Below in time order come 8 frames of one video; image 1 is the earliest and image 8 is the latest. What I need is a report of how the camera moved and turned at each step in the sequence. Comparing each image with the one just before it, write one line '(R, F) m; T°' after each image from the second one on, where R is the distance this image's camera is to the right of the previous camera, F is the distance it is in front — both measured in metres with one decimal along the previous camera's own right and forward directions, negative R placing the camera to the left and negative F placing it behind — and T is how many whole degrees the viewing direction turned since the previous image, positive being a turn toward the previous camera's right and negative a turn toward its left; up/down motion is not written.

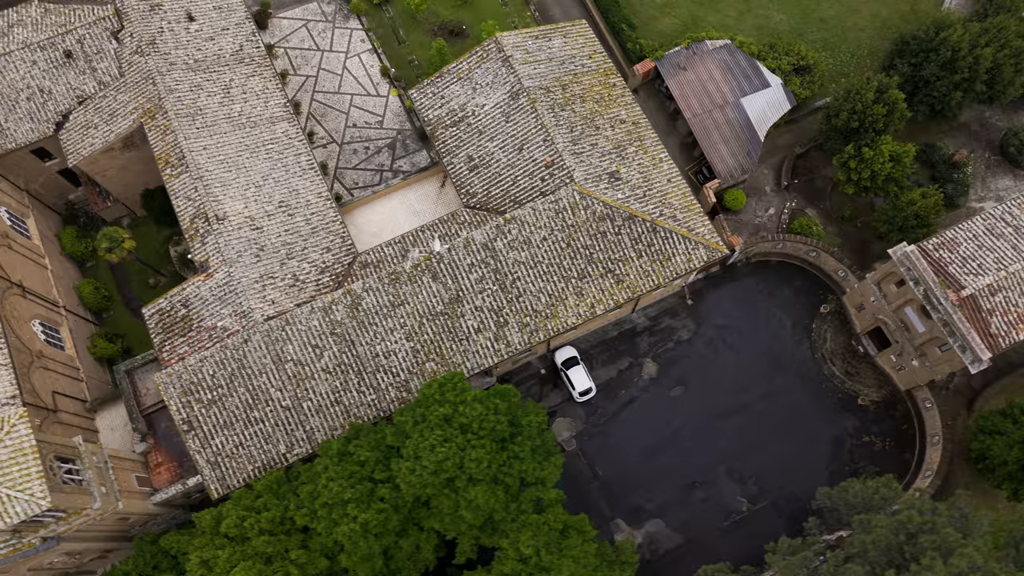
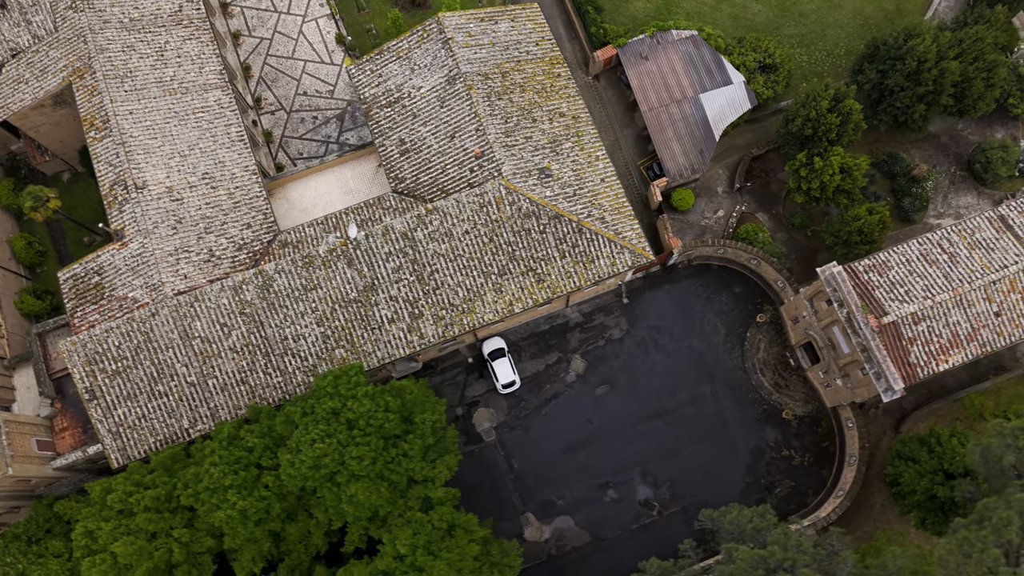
(+2.9, +0.4) m; -1°
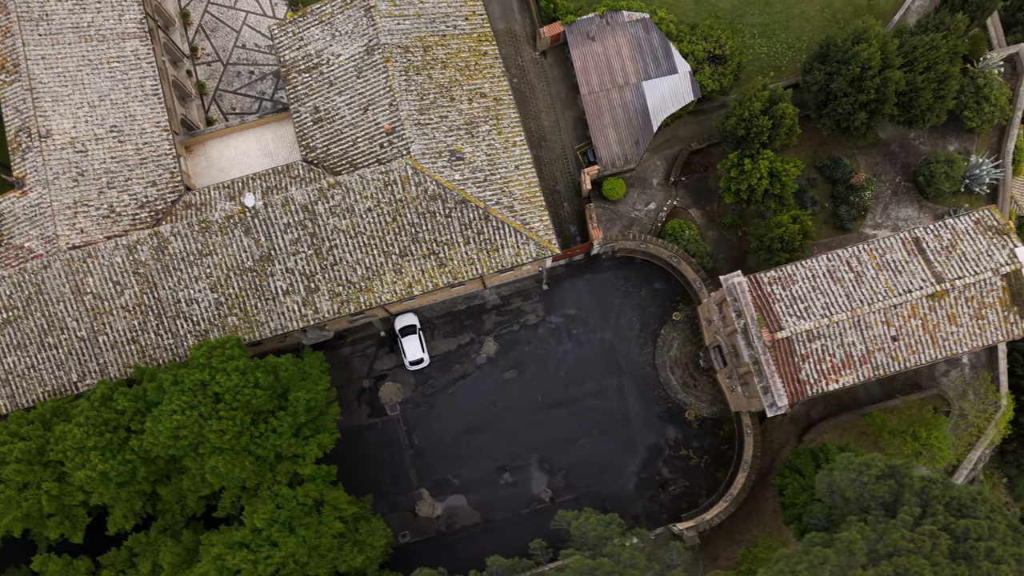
(+3.4, +0.2) m; -1°
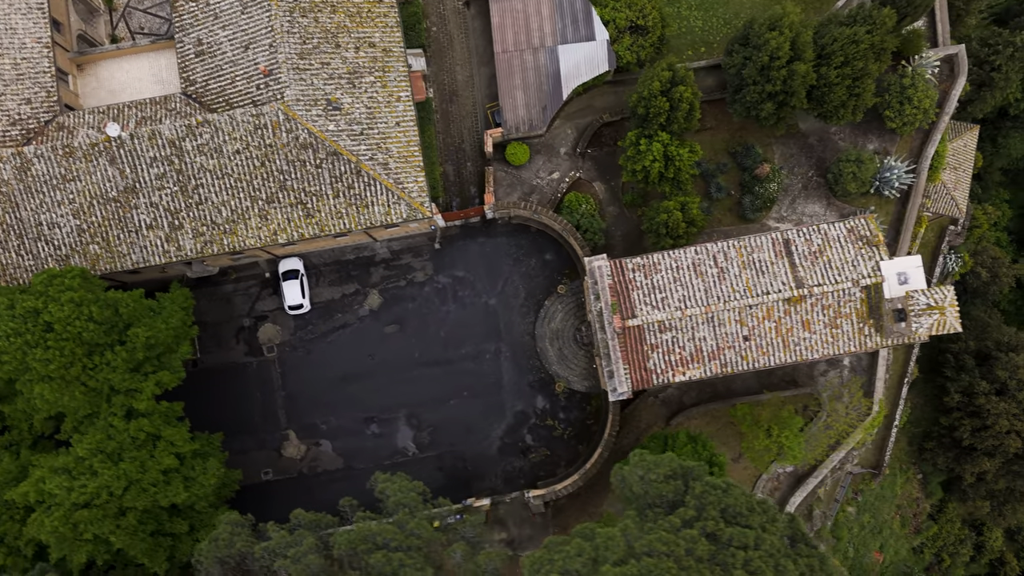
(+4.4, +0.1) m; 0°
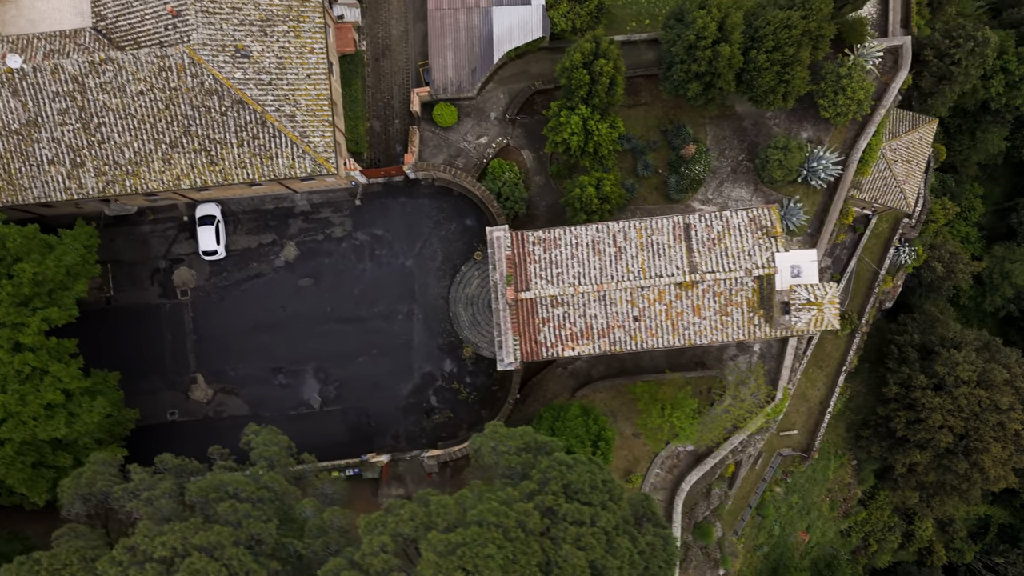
(+3.2, -0.1) m; 0°
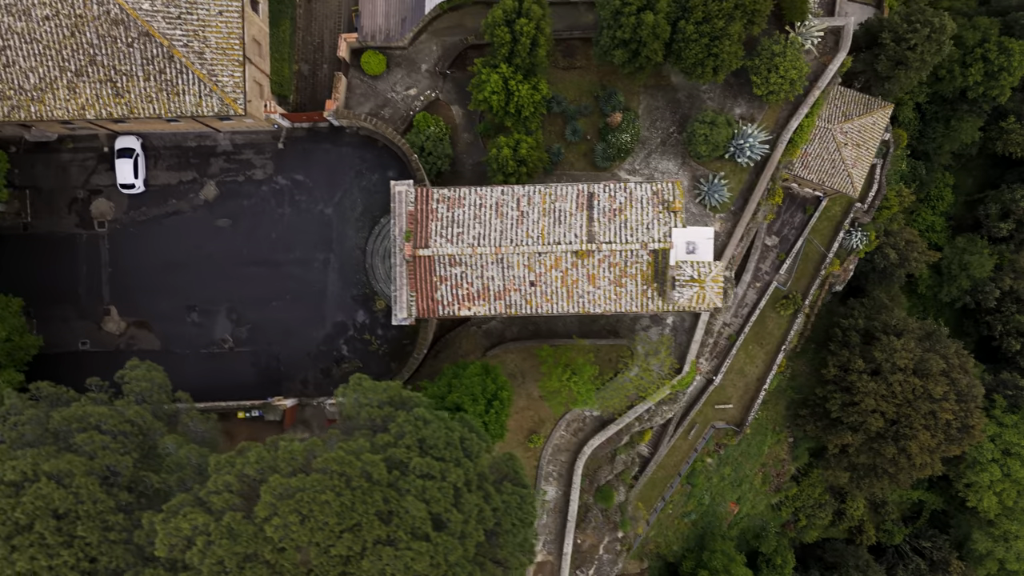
(+3.1, -0.1) m; 0°
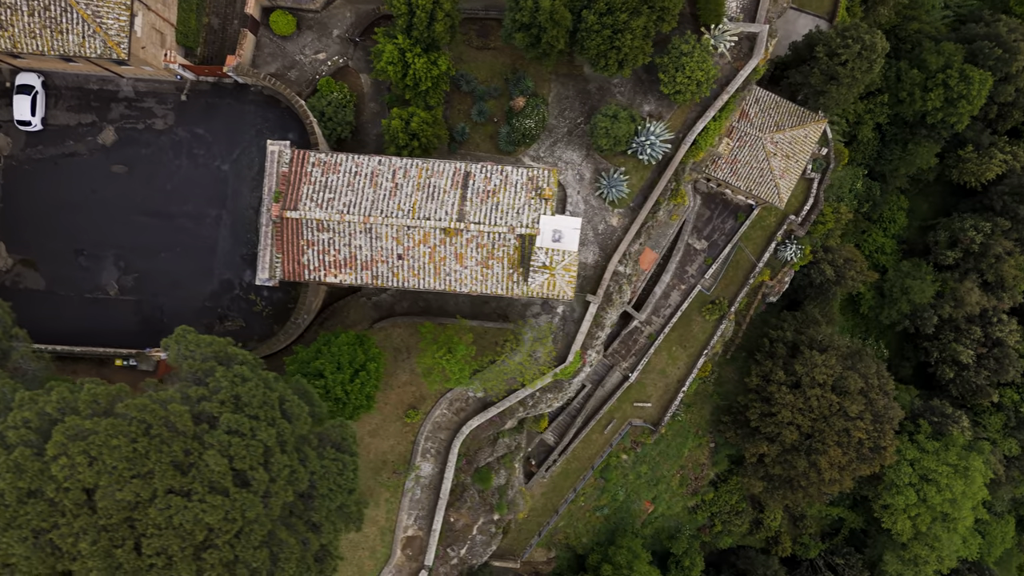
(+4.0, -0.1) m; 0°
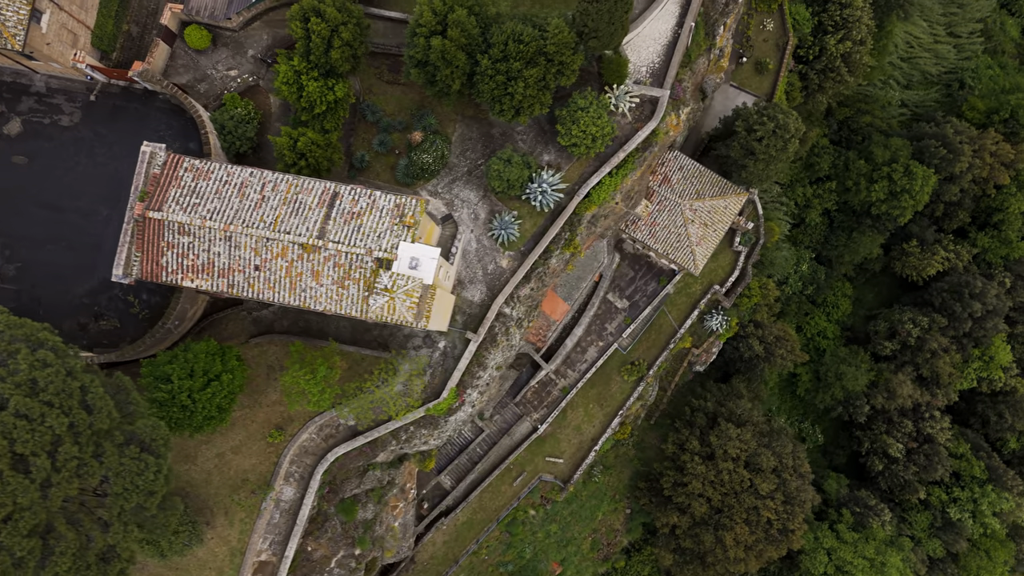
(+4.4, -0.1) m; 0°
